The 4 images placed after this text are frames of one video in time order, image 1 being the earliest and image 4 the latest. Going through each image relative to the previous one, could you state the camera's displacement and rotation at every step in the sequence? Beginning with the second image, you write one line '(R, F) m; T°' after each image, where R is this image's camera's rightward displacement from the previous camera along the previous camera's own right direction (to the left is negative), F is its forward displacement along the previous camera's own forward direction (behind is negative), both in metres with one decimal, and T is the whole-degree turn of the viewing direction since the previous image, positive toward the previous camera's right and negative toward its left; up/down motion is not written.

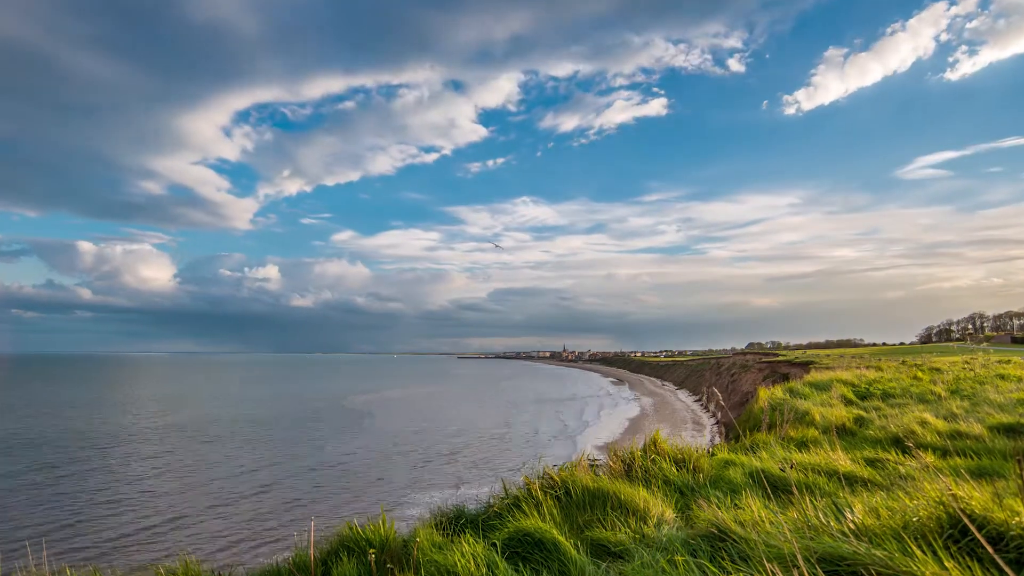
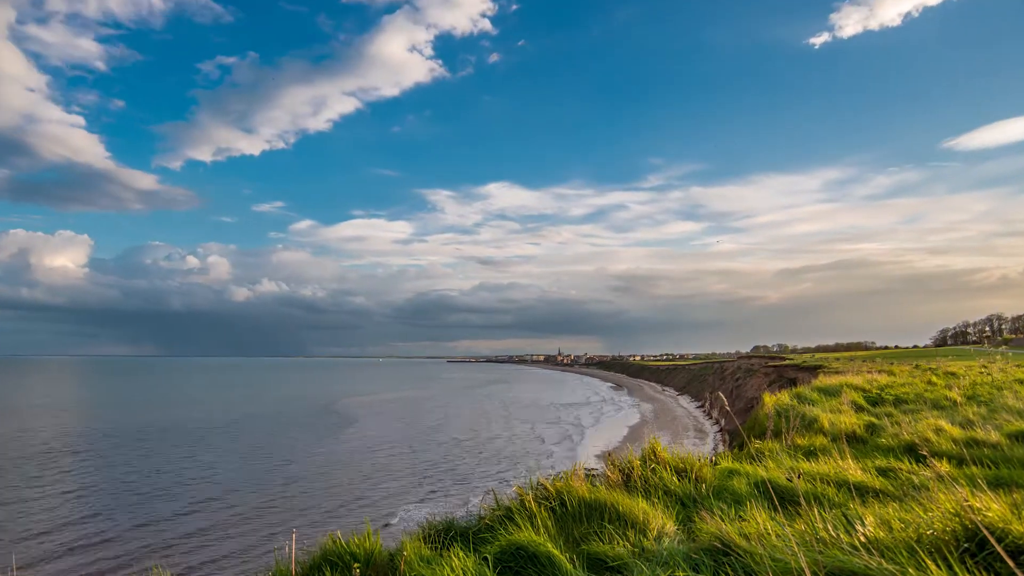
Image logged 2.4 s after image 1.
(+0.3, +1.0) m; 0°
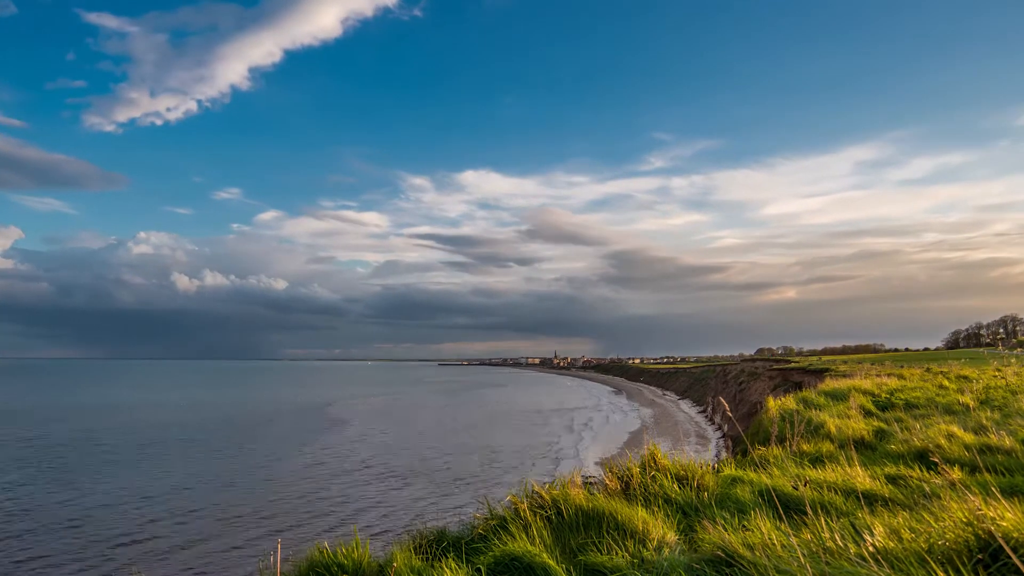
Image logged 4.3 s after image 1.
(+0.2, +0.7) m; 0°
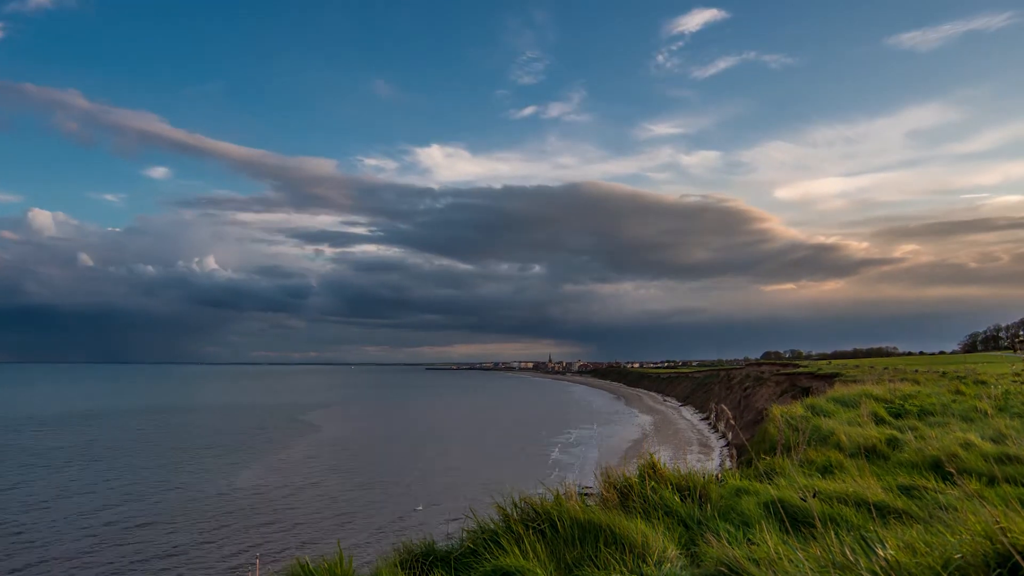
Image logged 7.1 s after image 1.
(+0.2, +0.9) m; 0°
